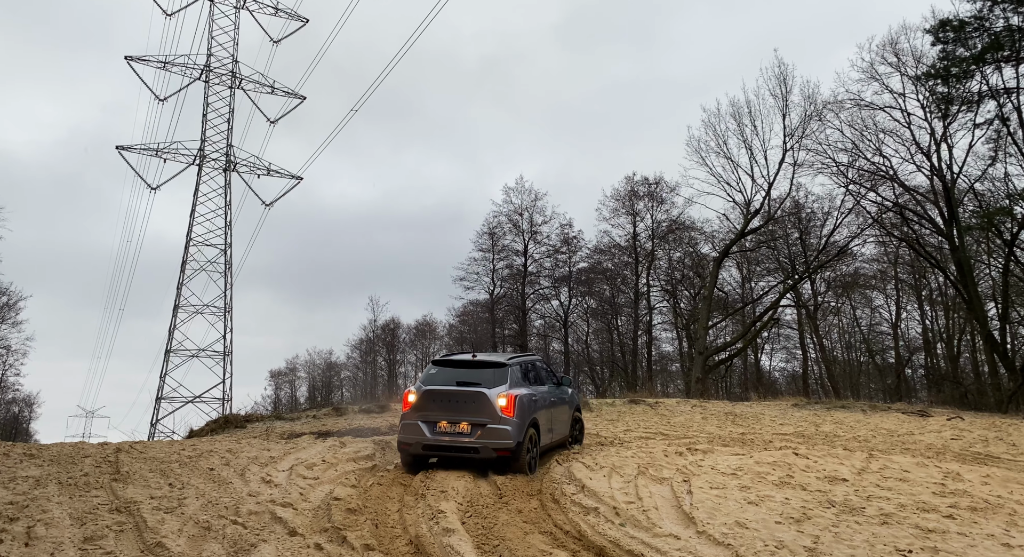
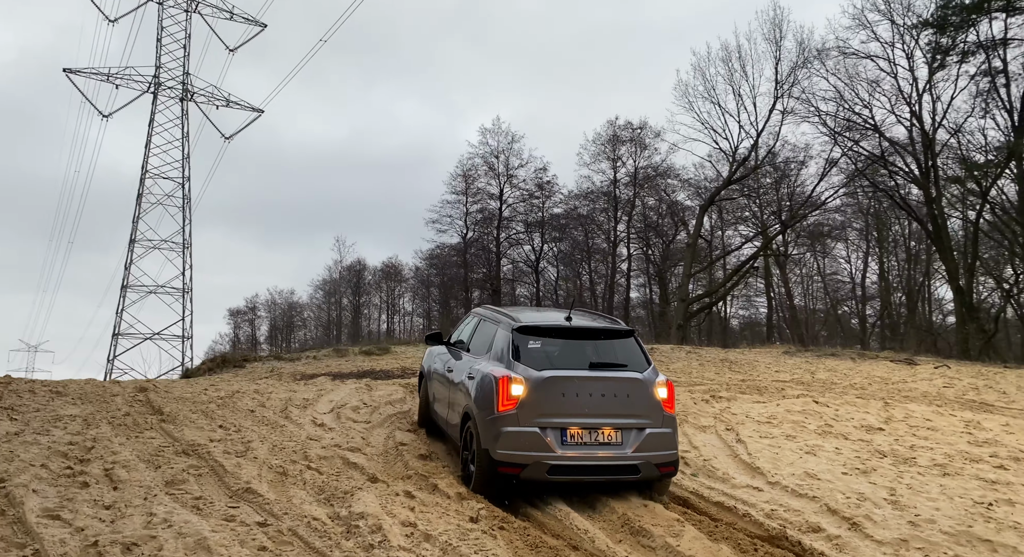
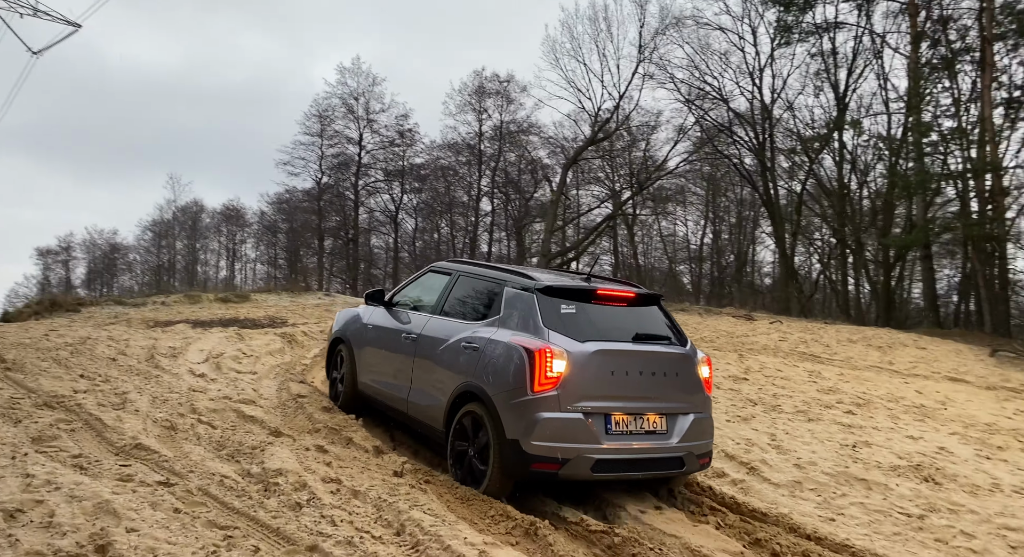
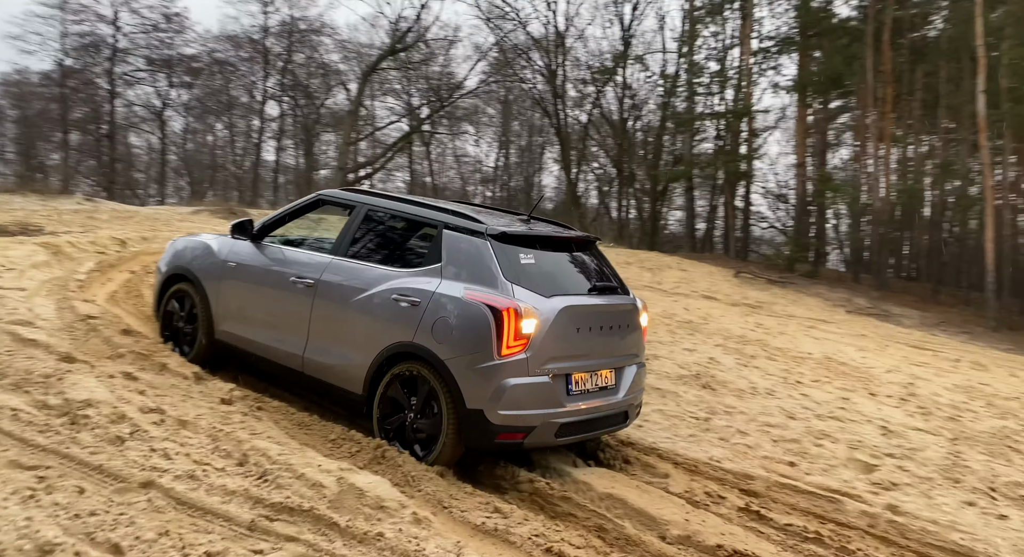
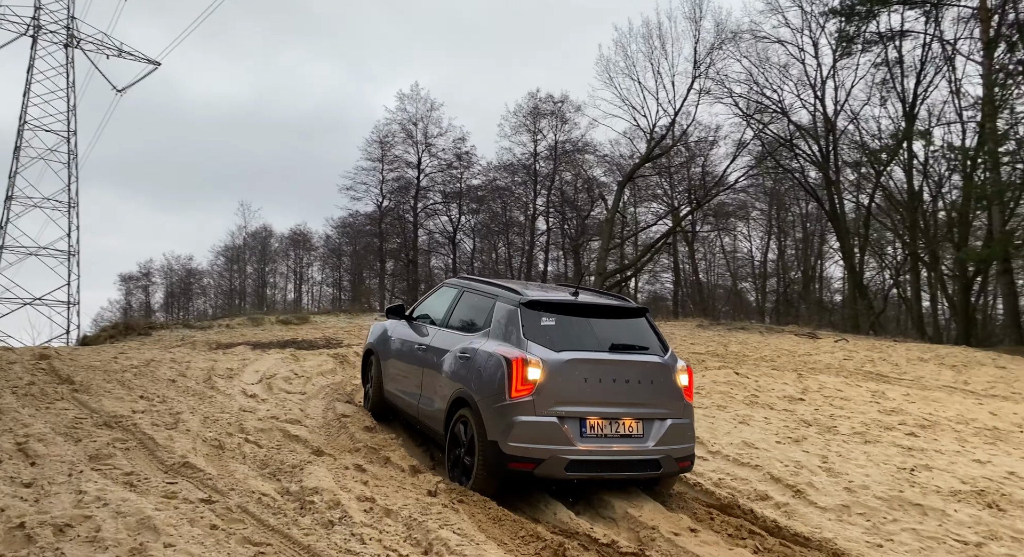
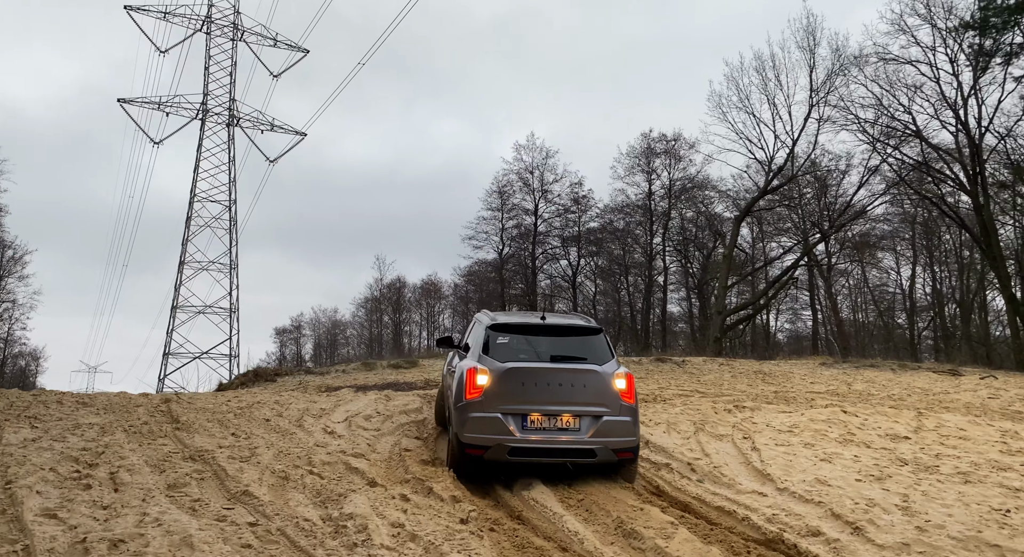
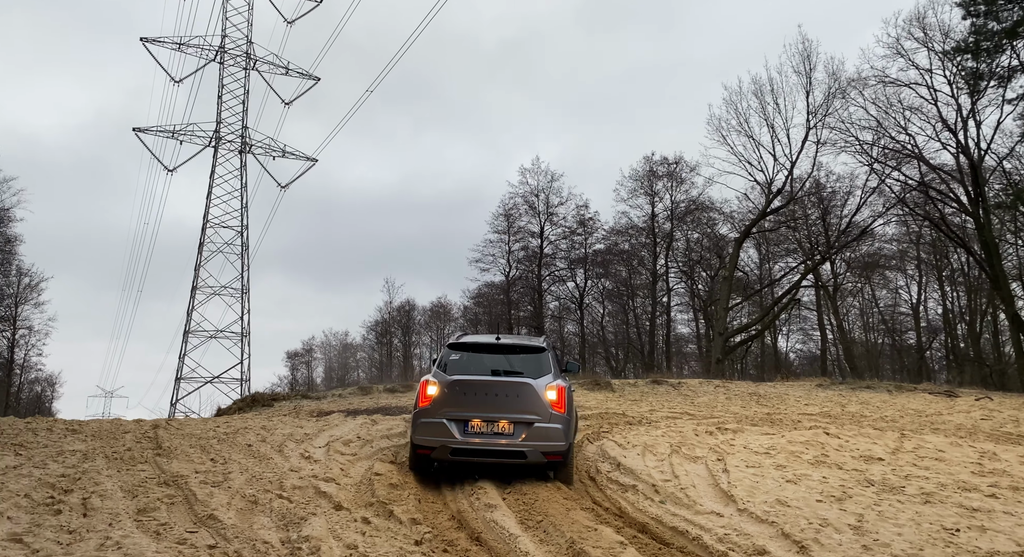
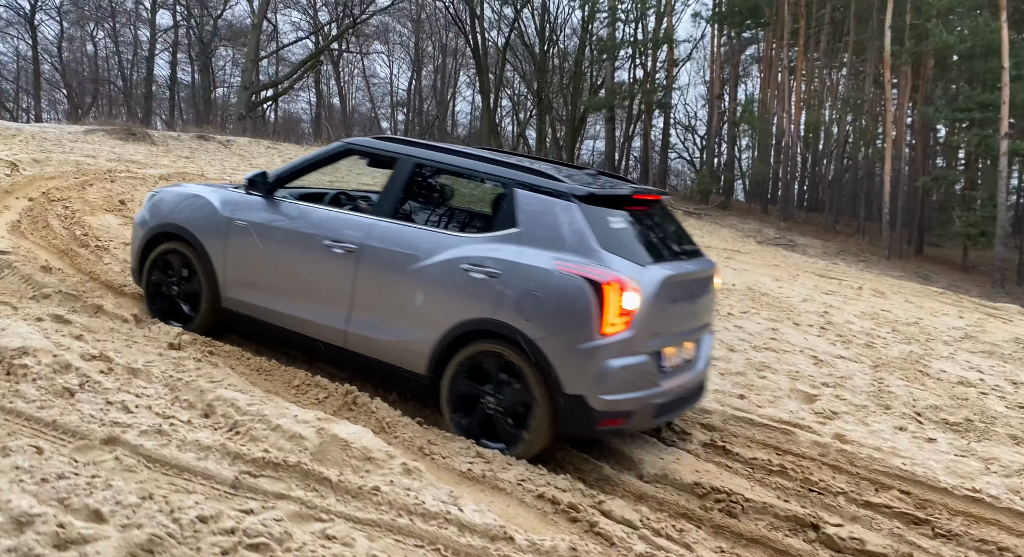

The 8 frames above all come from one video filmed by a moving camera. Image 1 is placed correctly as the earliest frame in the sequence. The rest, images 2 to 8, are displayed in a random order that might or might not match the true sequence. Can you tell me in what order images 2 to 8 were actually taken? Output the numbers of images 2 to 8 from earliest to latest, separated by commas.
7, 6, 2, 5, 3, 4, 8
